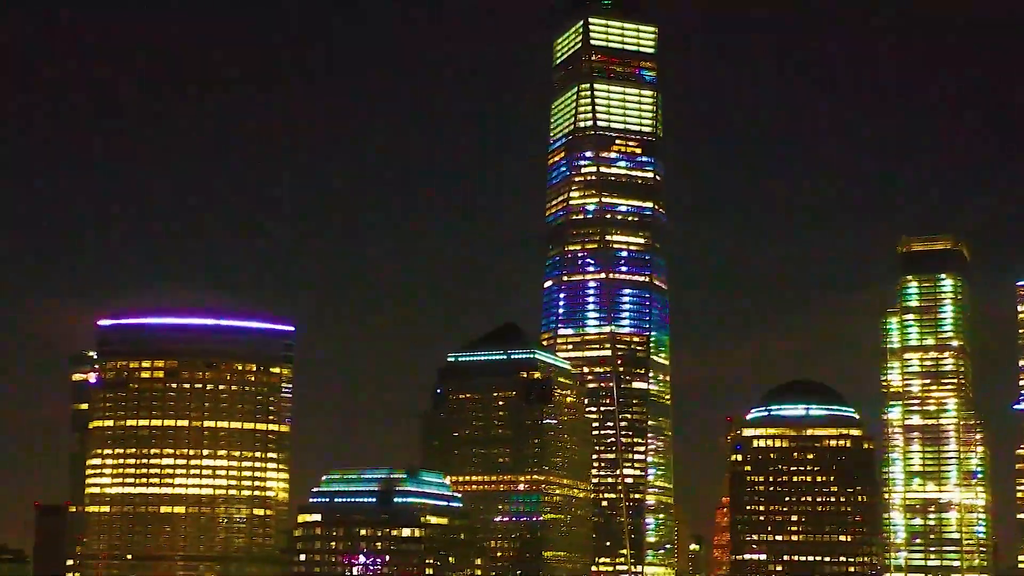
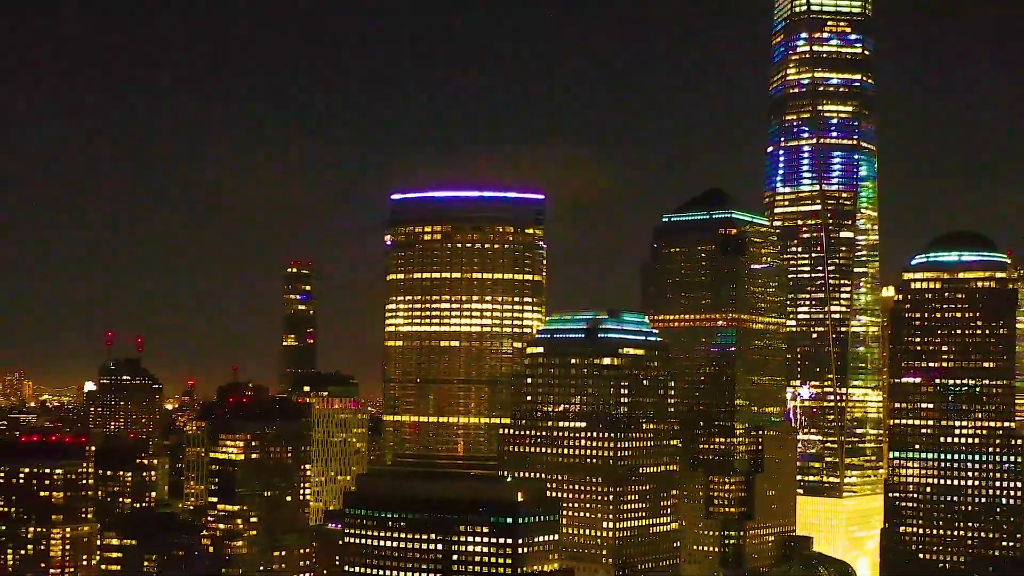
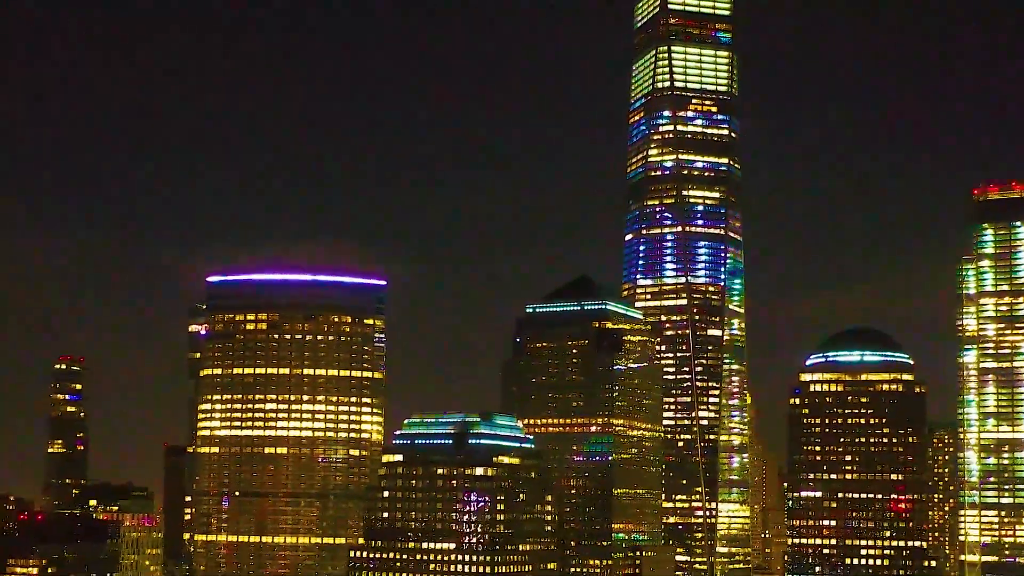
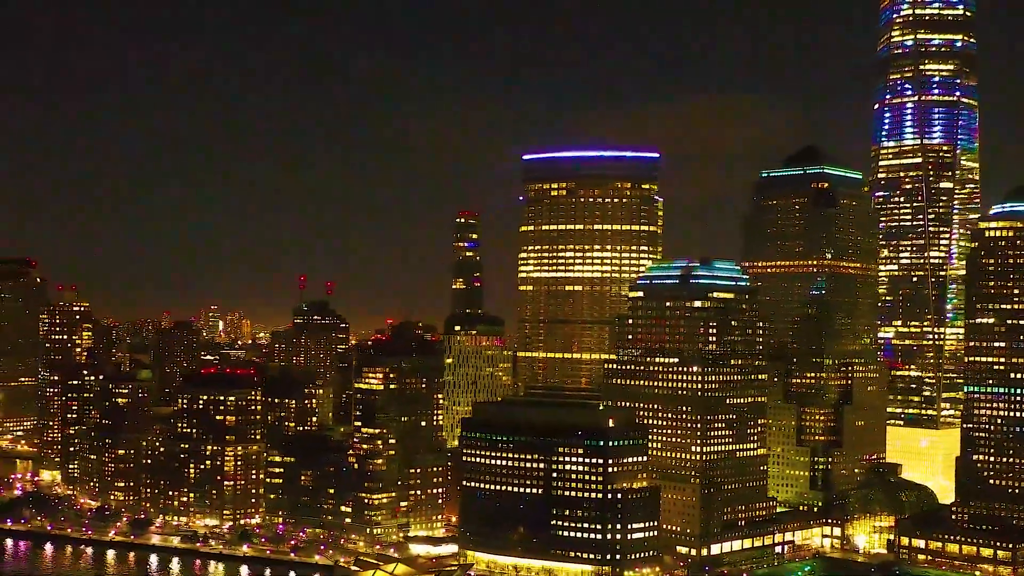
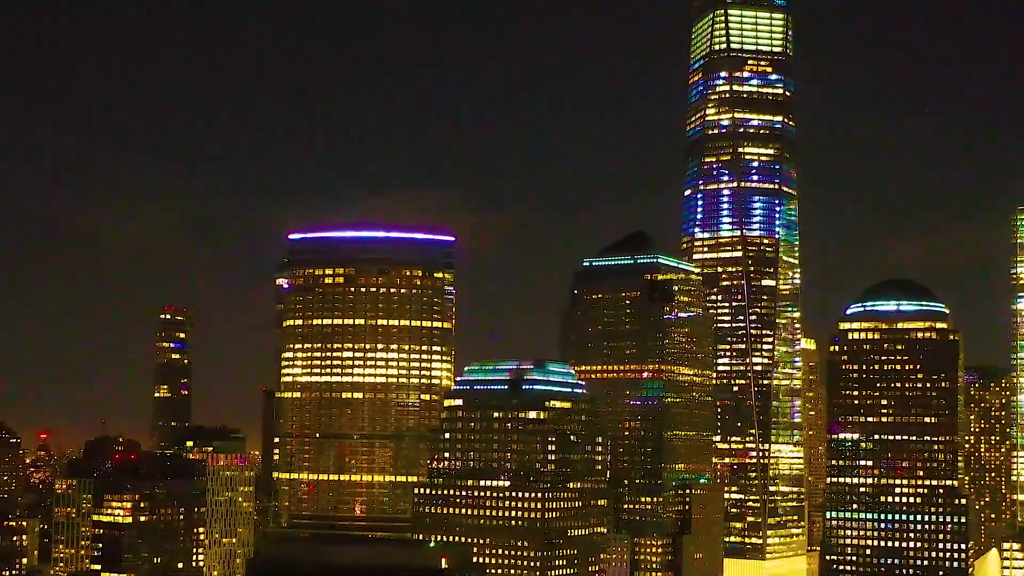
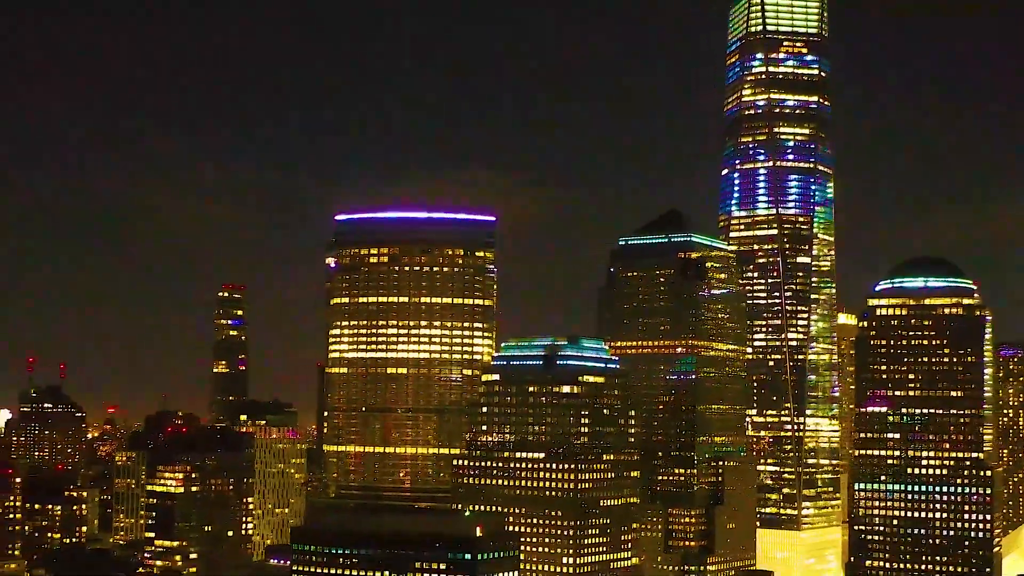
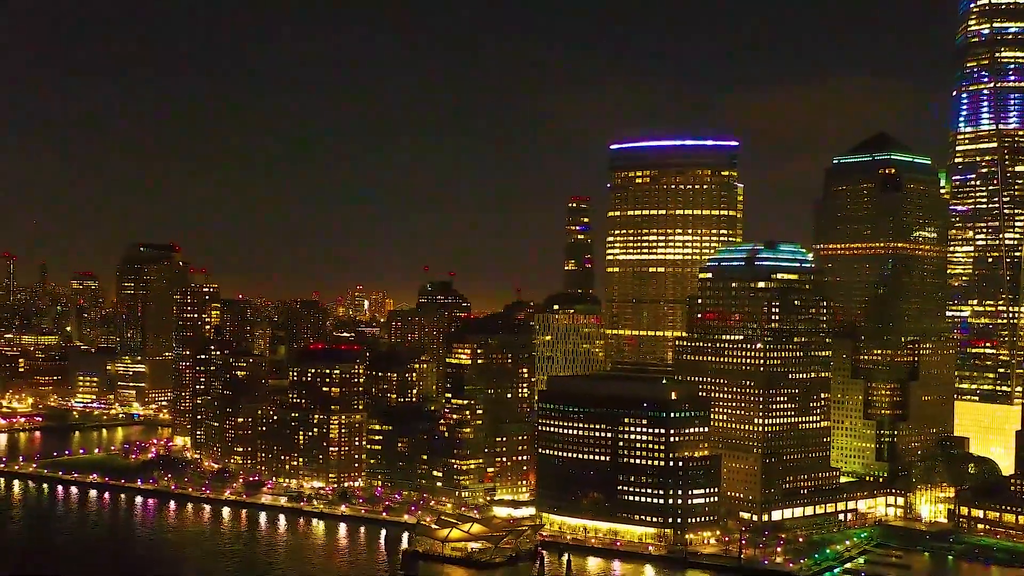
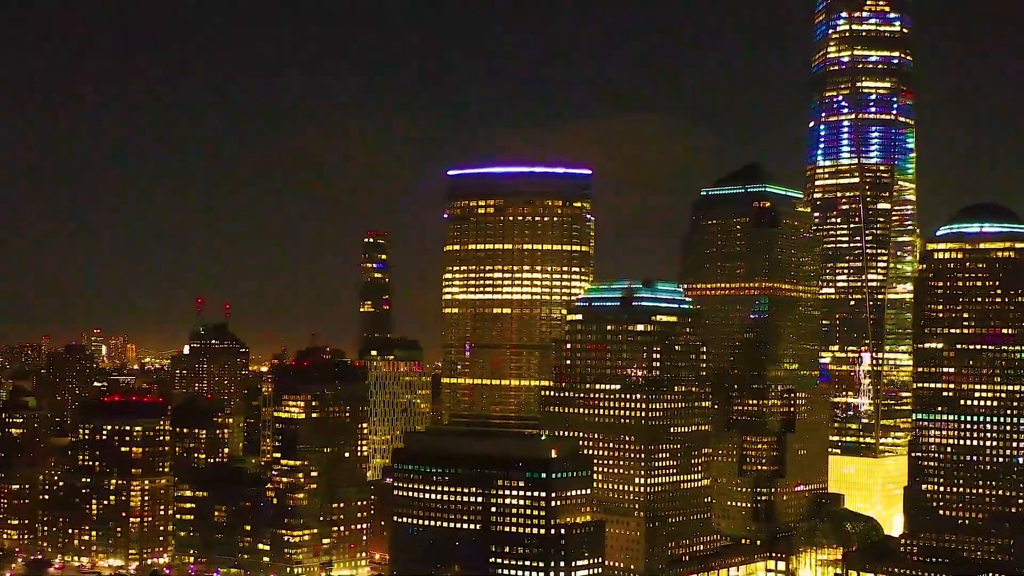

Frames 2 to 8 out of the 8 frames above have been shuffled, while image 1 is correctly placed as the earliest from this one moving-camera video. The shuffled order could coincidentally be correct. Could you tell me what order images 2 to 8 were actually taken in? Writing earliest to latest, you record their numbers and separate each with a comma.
3, 5, 6, 2, 8, 4, 7
